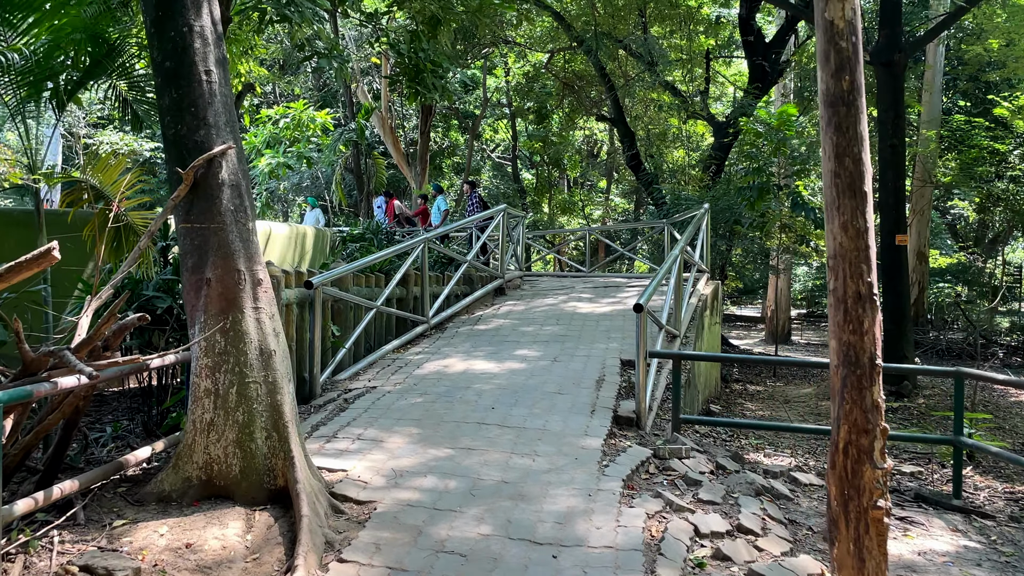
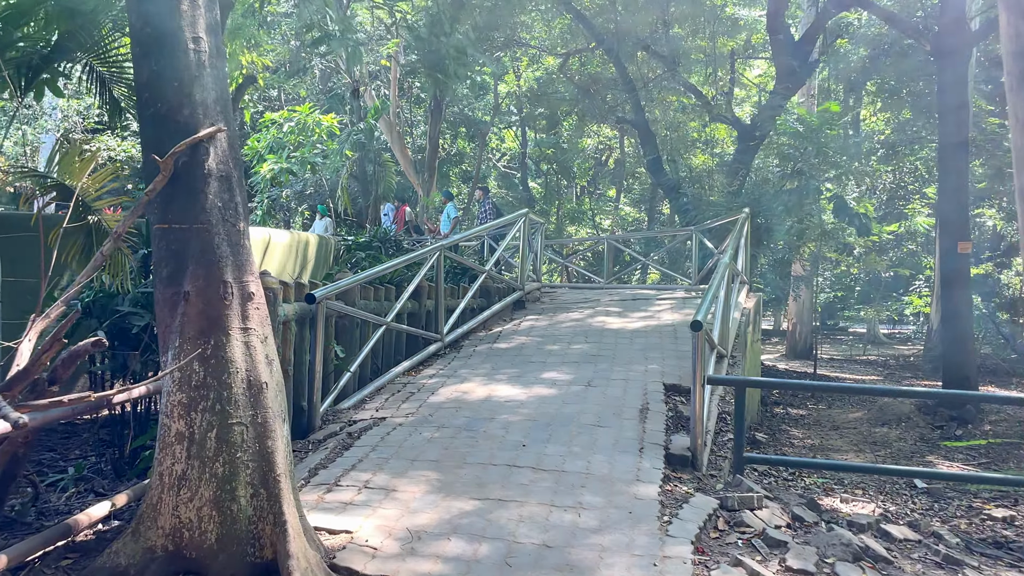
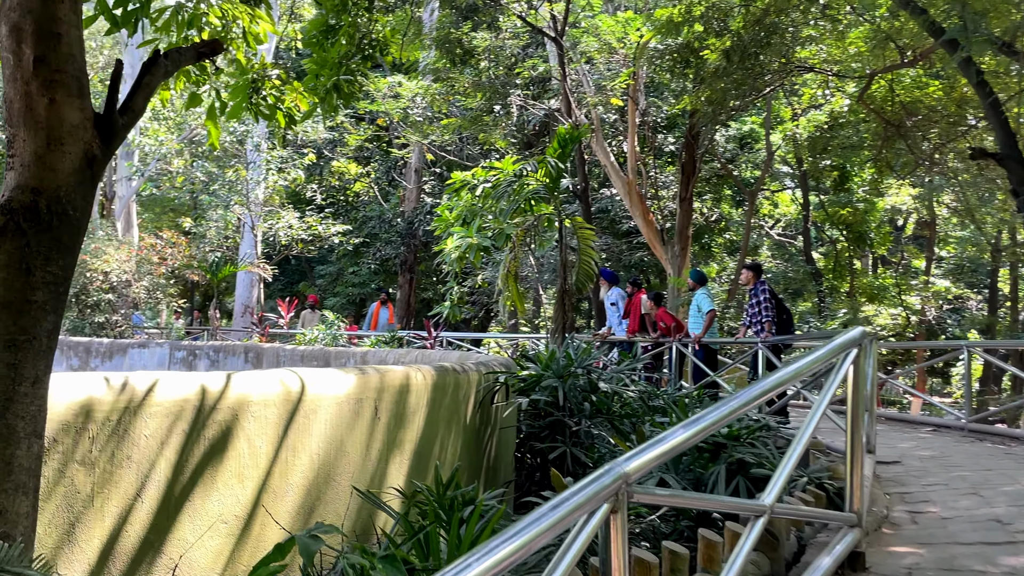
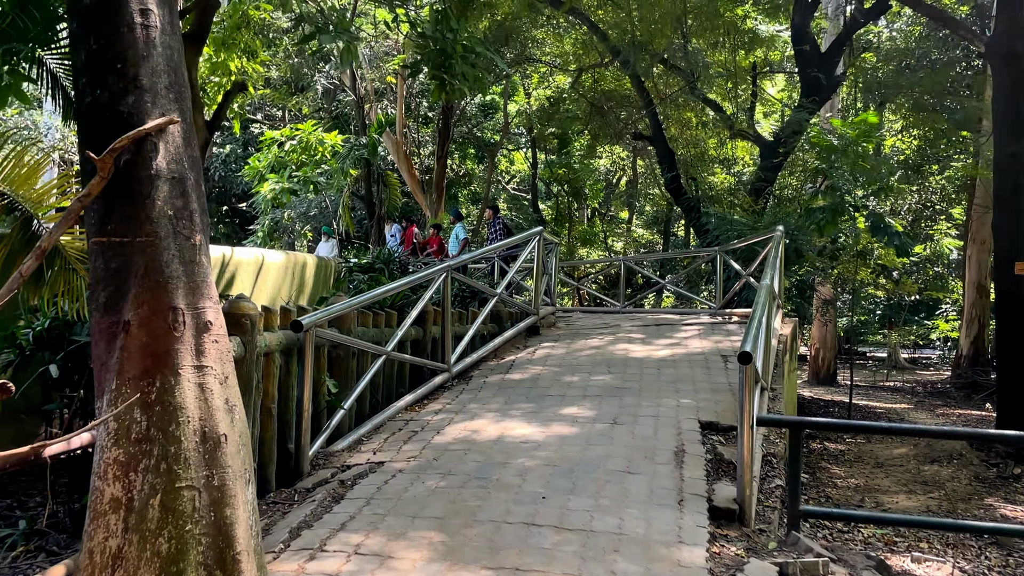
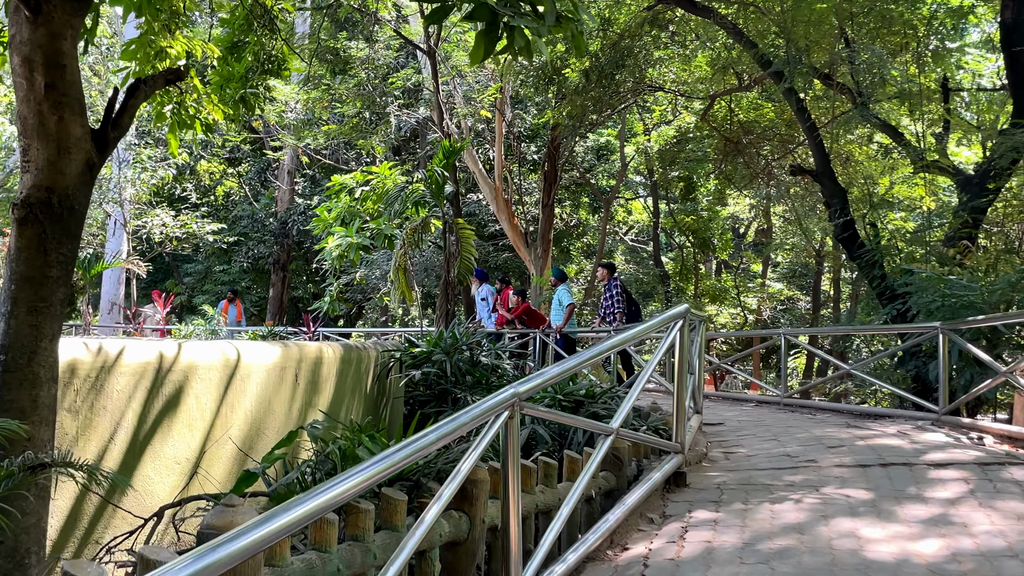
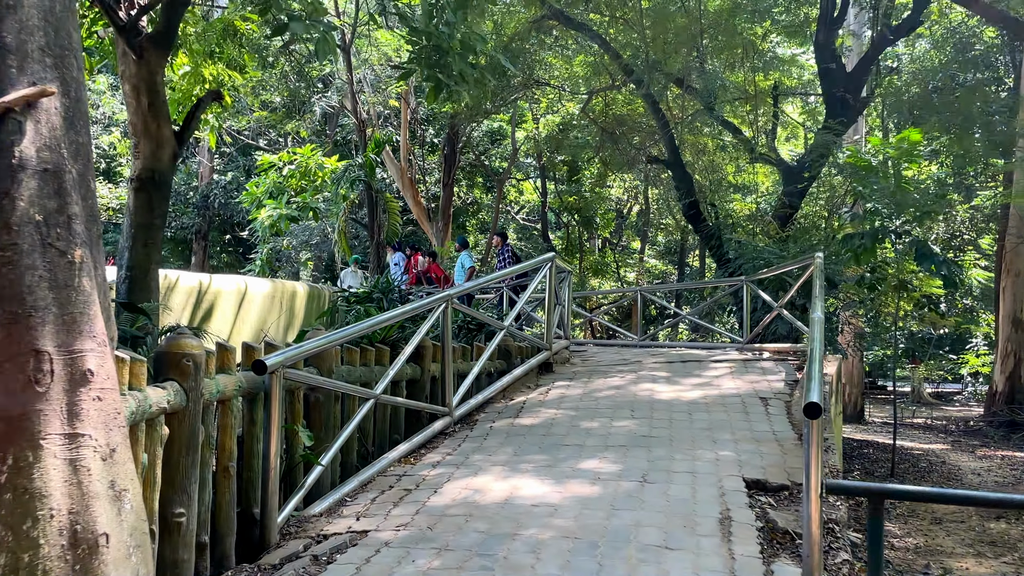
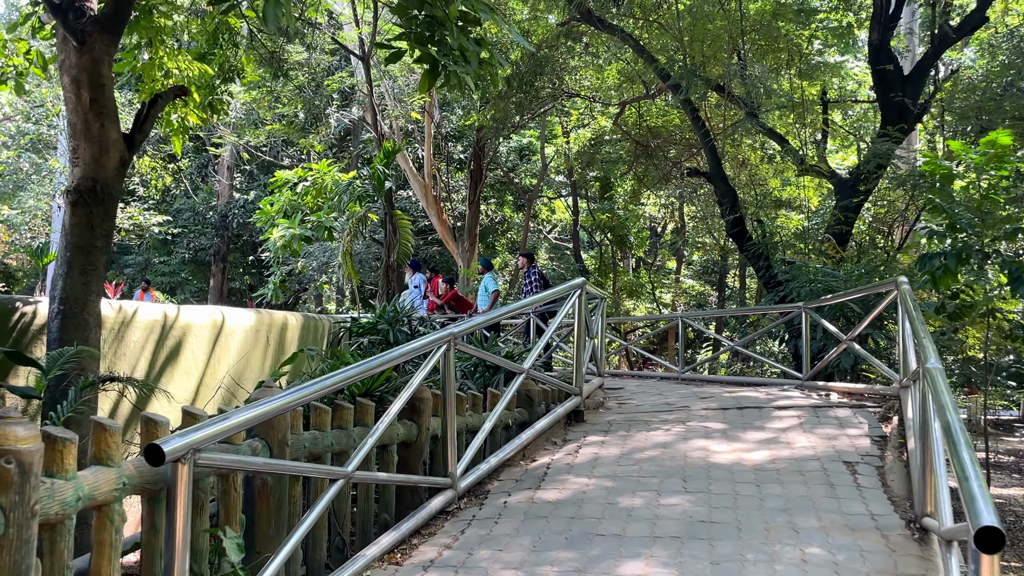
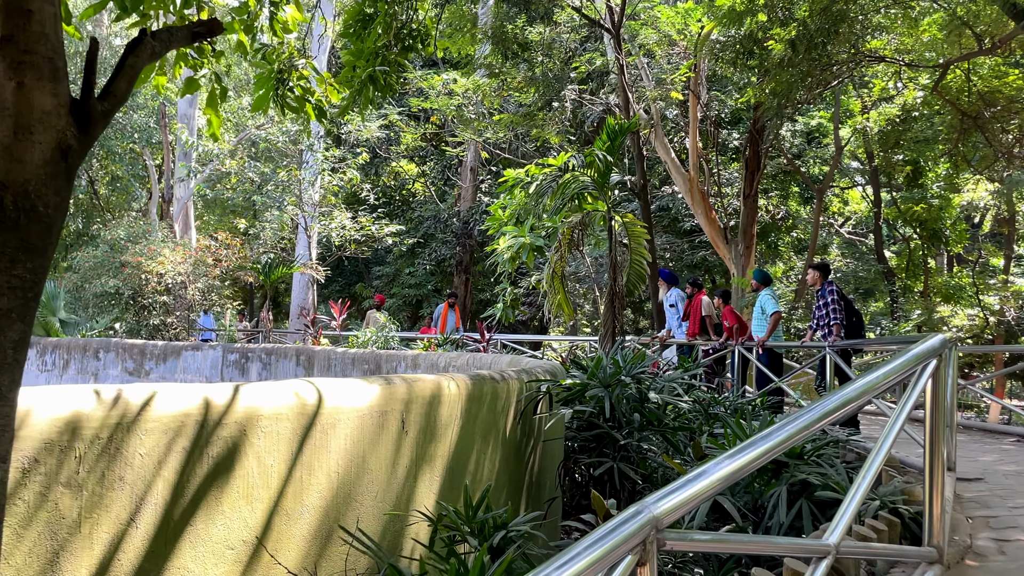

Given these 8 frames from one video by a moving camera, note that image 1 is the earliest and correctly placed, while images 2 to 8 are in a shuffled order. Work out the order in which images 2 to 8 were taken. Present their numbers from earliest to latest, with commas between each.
2, 4, 6, 7, 5, 3, 8
